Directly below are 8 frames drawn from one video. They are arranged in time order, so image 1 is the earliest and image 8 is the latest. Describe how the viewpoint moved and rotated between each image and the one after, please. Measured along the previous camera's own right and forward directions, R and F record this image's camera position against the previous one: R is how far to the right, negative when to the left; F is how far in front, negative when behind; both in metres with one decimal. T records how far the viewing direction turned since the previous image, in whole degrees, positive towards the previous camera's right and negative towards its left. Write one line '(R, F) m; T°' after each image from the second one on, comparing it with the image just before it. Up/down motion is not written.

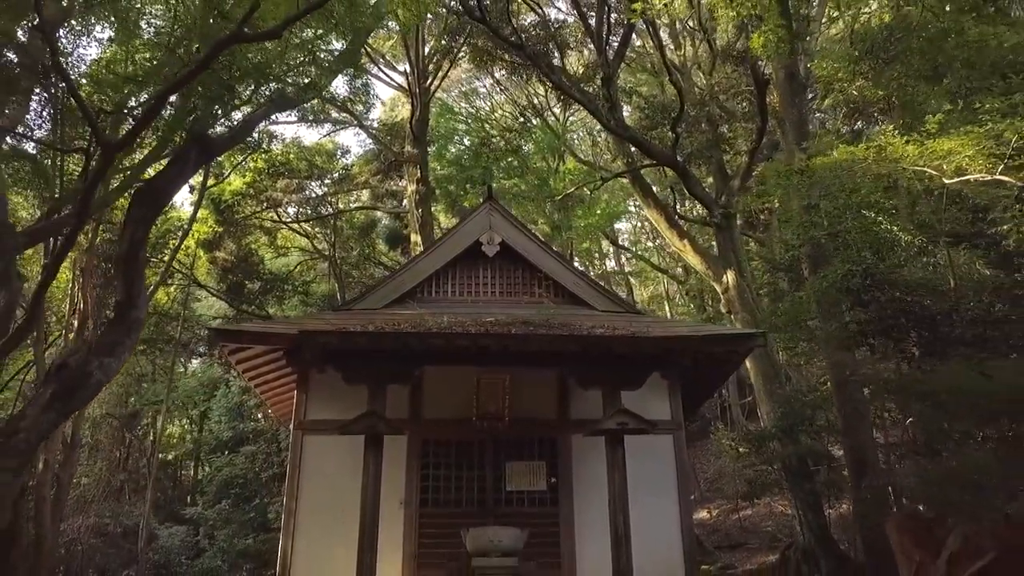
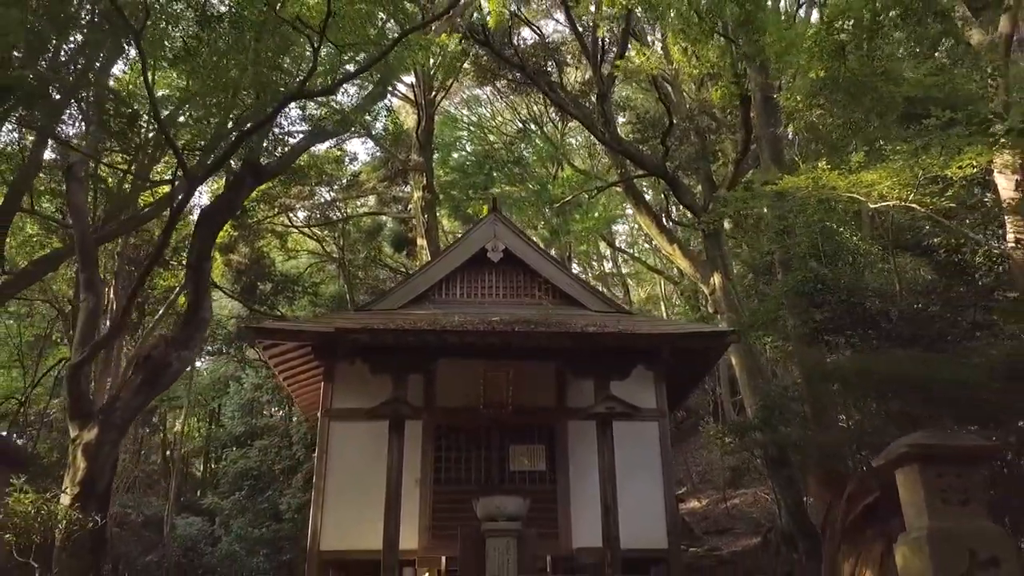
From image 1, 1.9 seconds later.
(0.0, -1.1) m; 0°
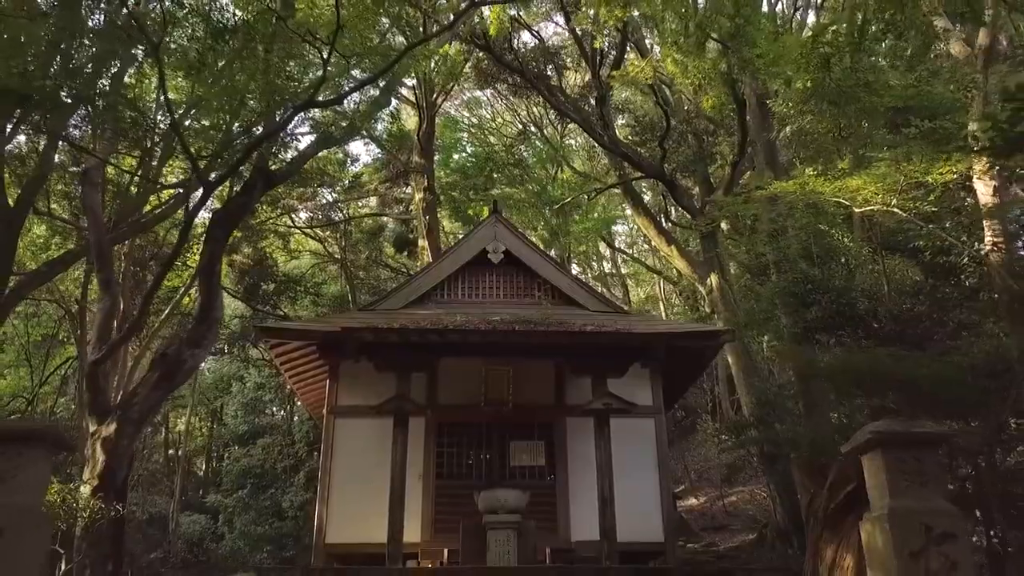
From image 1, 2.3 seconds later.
(0.0, -0.3) m; 0°
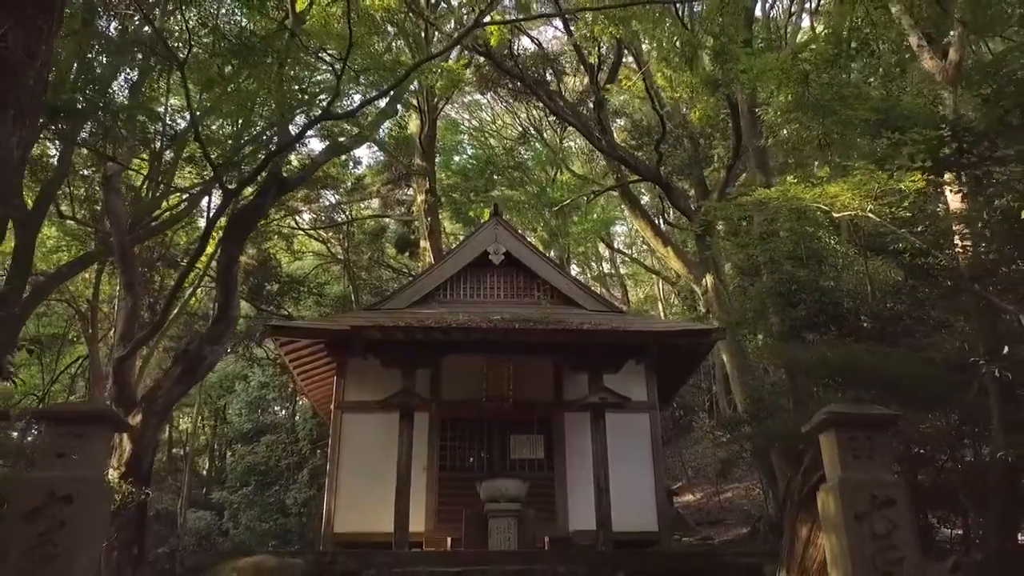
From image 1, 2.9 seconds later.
(0.0, -0.4) m; 0°
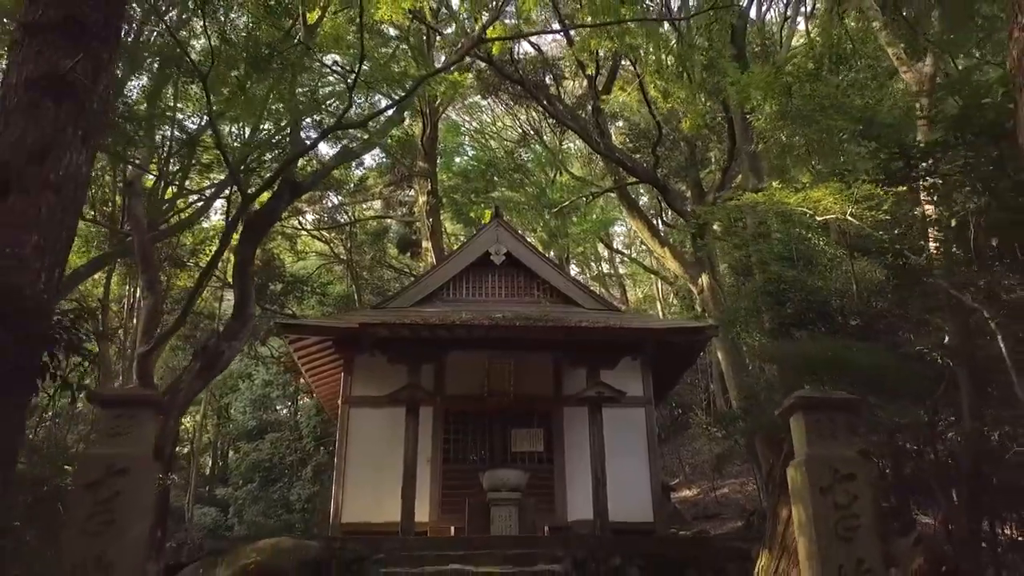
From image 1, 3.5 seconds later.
(0.0, -0.4) m; 0°
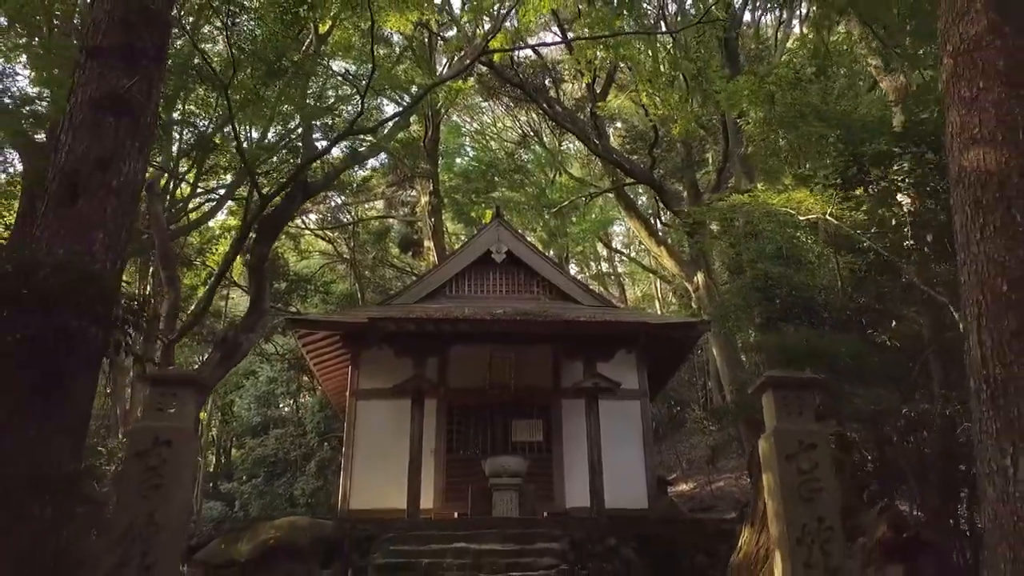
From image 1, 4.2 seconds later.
(0.0, -0.4) m; 0°
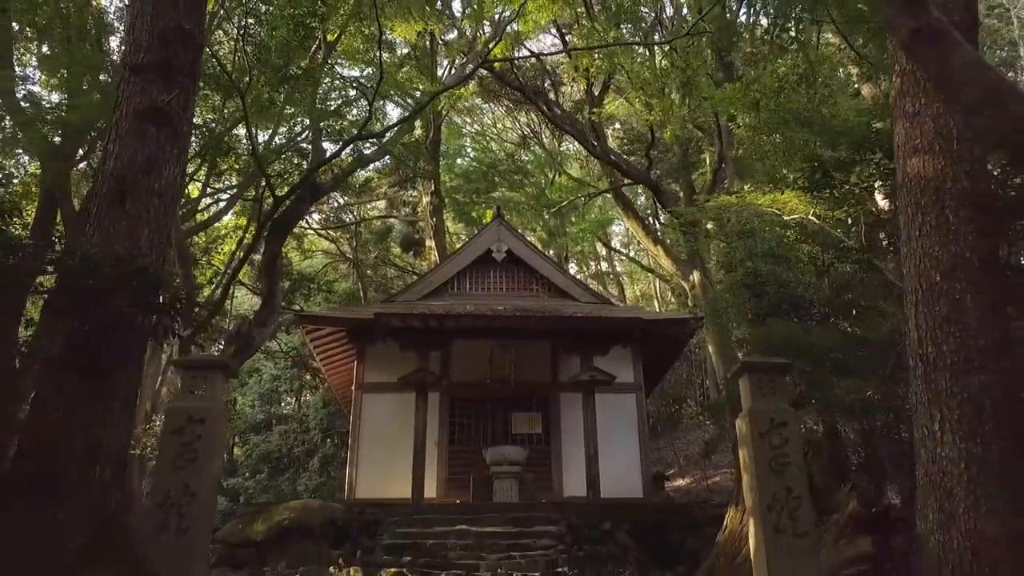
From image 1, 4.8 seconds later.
(0.0, -0.4) m; 0°
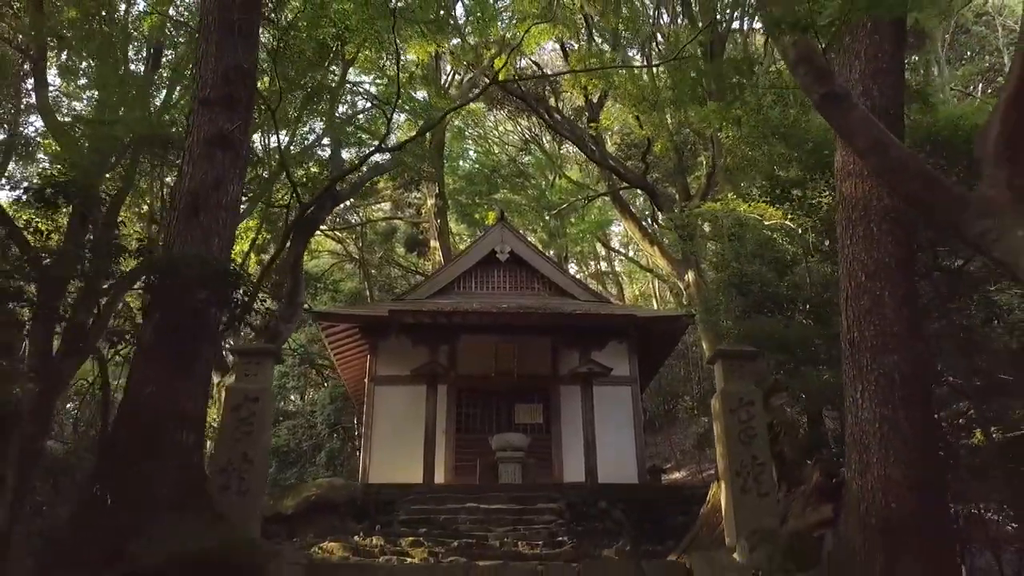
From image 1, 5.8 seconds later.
(-0.1, -0.7) m; 0°
